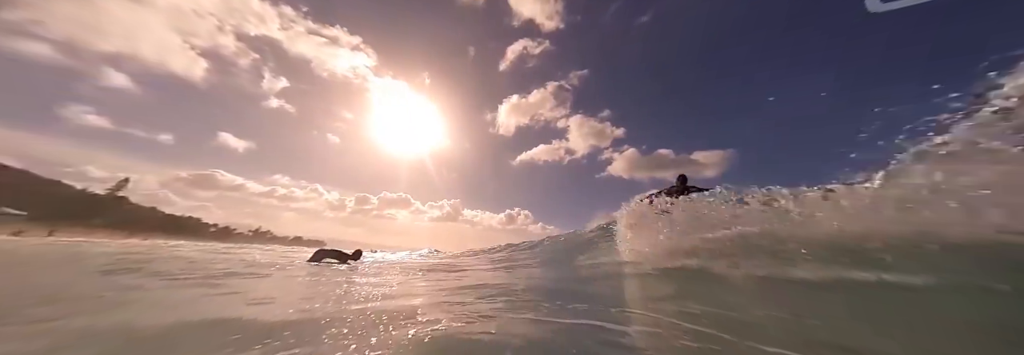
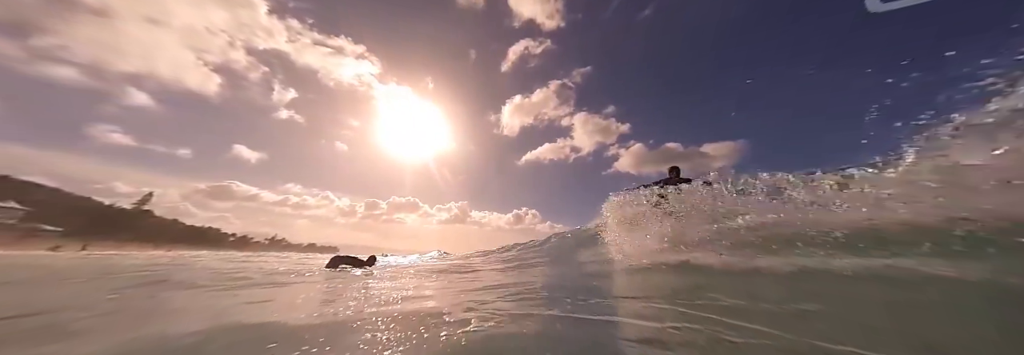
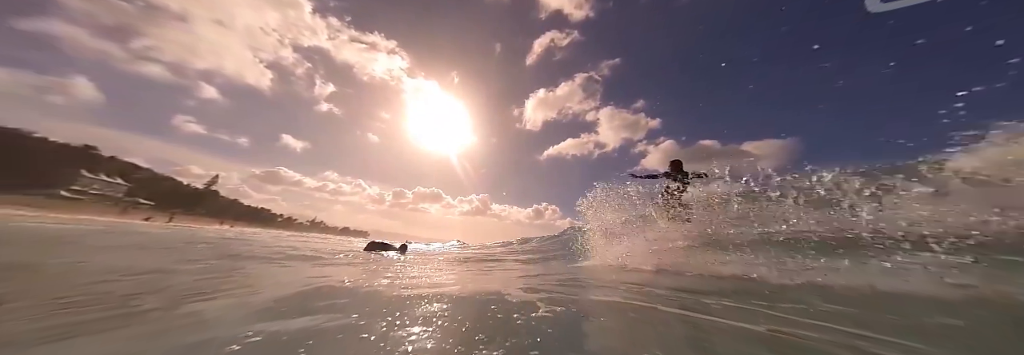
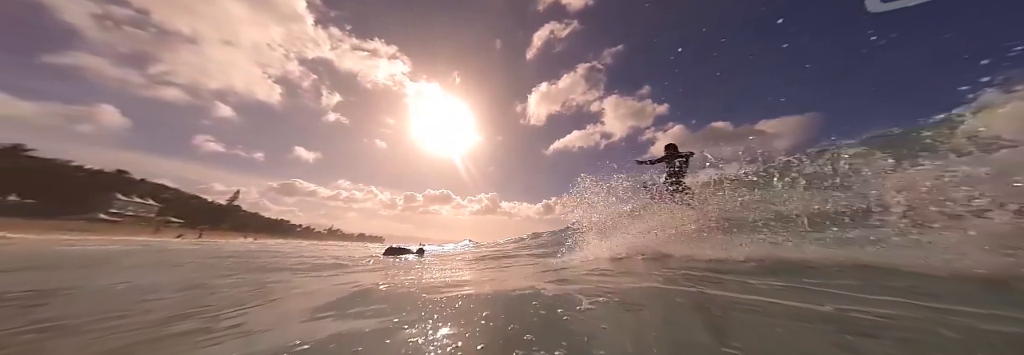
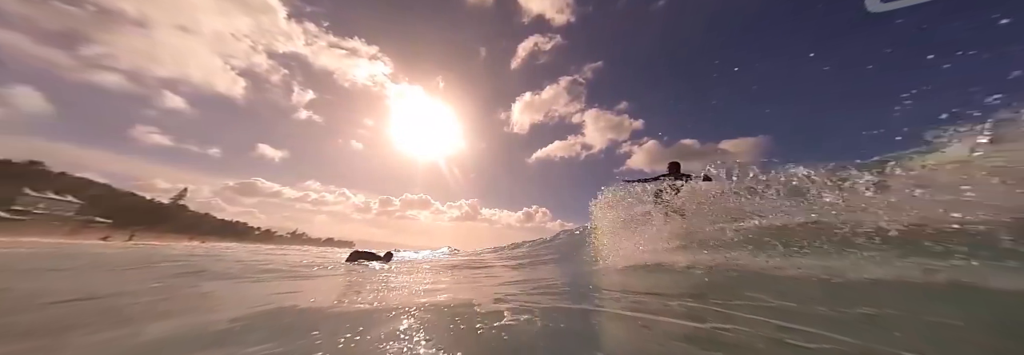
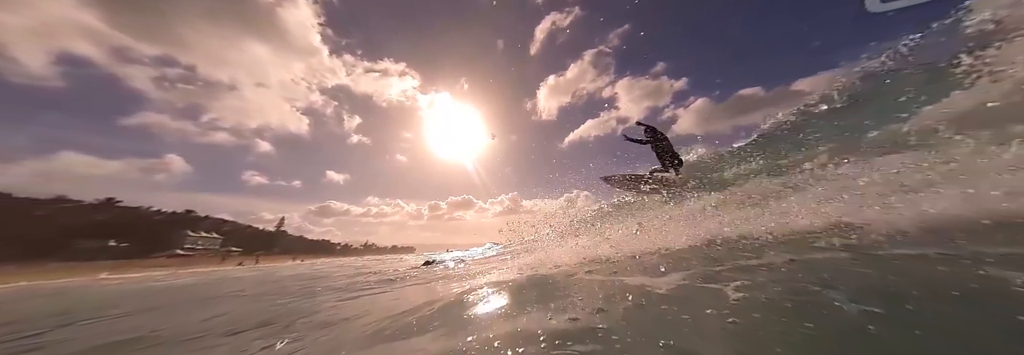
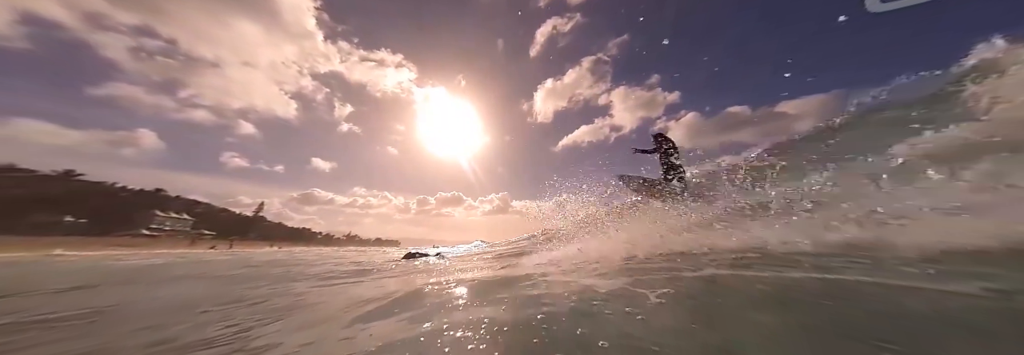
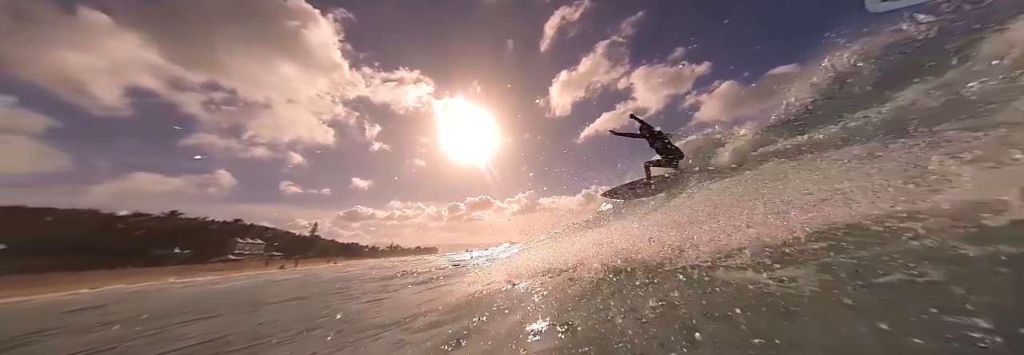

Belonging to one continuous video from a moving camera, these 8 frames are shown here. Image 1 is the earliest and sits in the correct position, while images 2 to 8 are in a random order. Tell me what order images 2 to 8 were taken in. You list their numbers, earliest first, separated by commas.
2, 5, 3, 4, 7, 6, 8
